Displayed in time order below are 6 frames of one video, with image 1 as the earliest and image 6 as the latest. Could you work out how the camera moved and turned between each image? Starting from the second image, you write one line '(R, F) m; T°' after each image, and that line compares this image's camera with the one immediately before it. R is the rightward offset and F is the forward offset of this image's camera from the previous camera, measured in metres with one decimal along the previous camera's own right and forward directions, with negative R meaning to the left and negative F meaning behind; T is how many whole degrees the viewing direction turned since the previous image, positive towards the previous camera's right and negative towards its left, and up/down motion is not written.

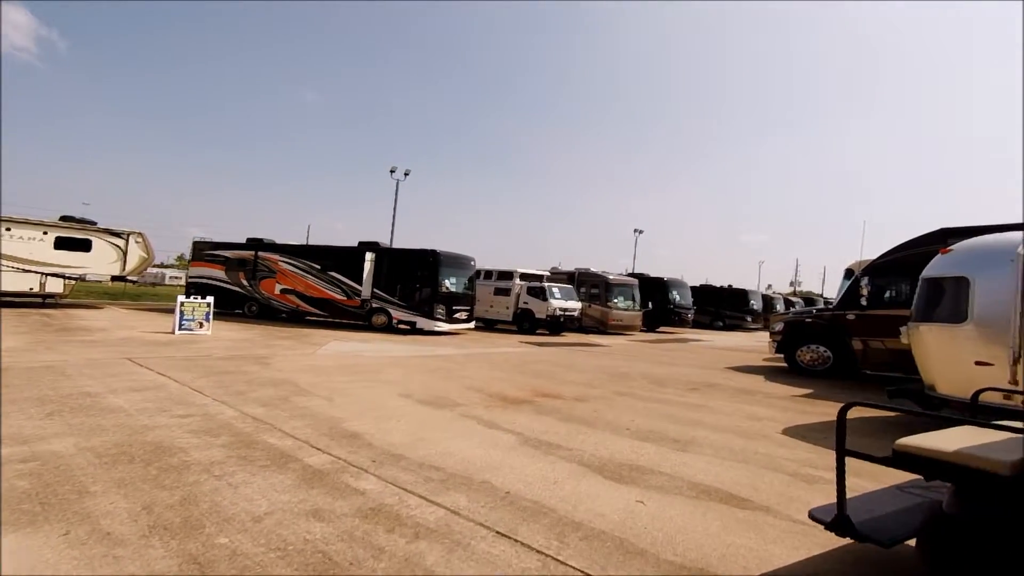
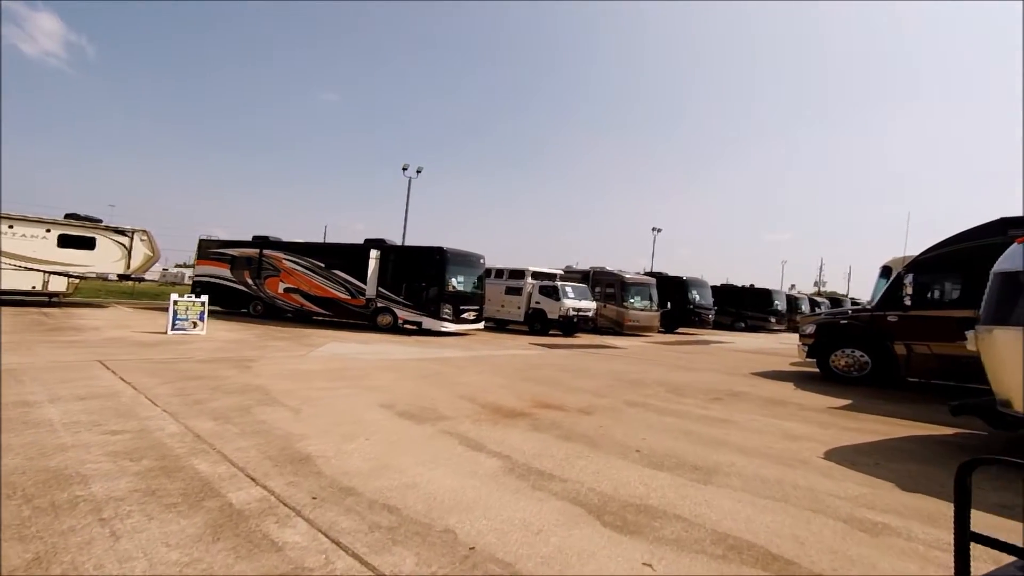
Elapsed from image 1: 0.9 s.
(+0.3, +1.0) m; -2°
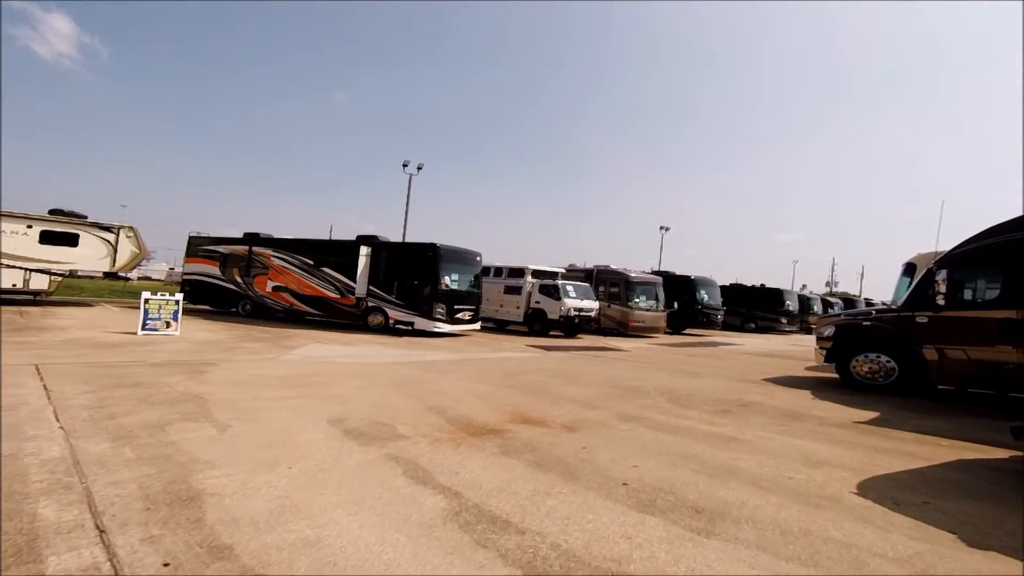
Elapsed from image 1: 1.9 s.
(+0.4, +1.1) m; -1°
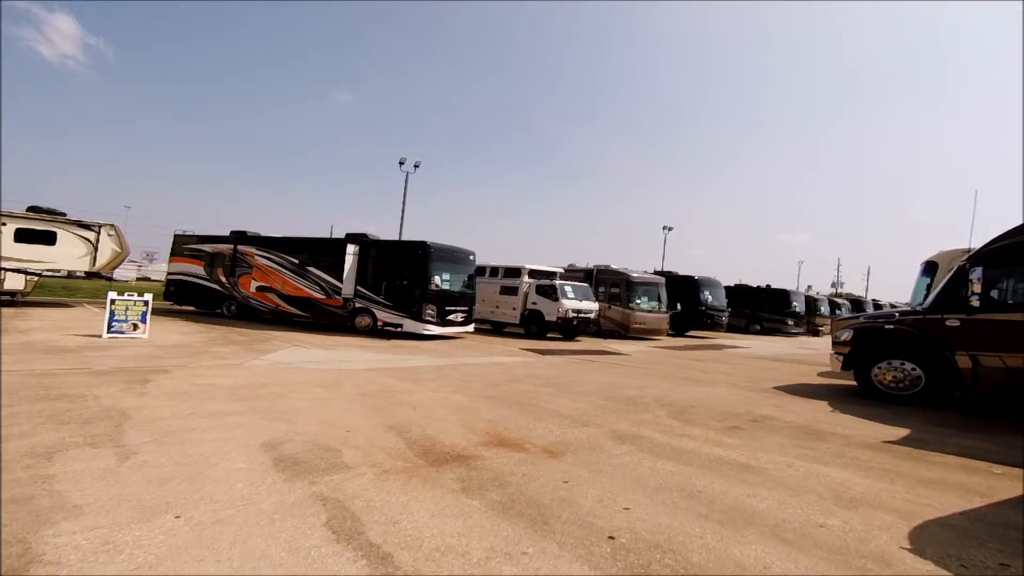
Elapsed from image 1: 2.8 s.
(+0.3, +1.0) m; 0°
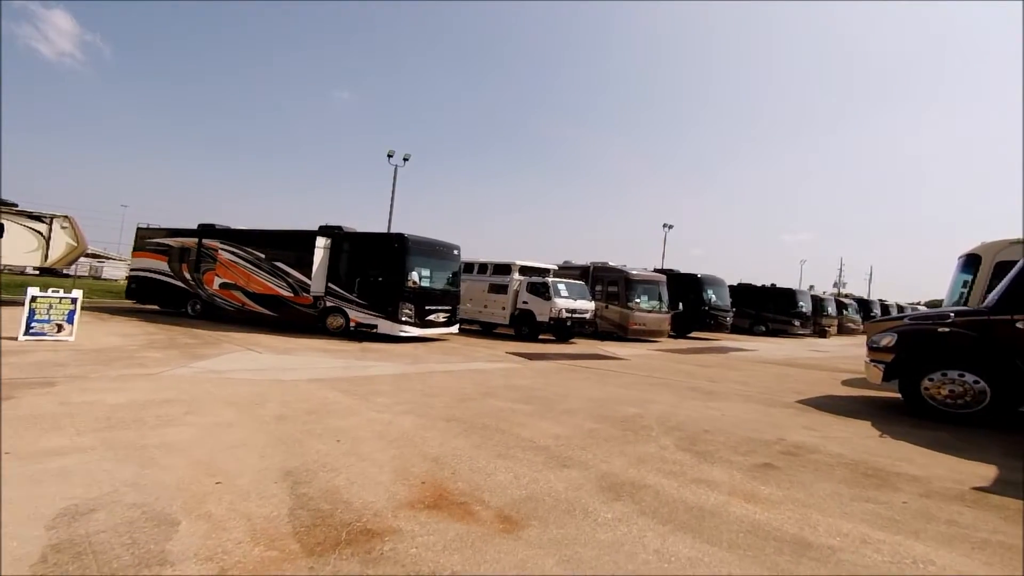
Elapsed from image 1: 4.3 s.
(+0.4, +1.8) m; 0°
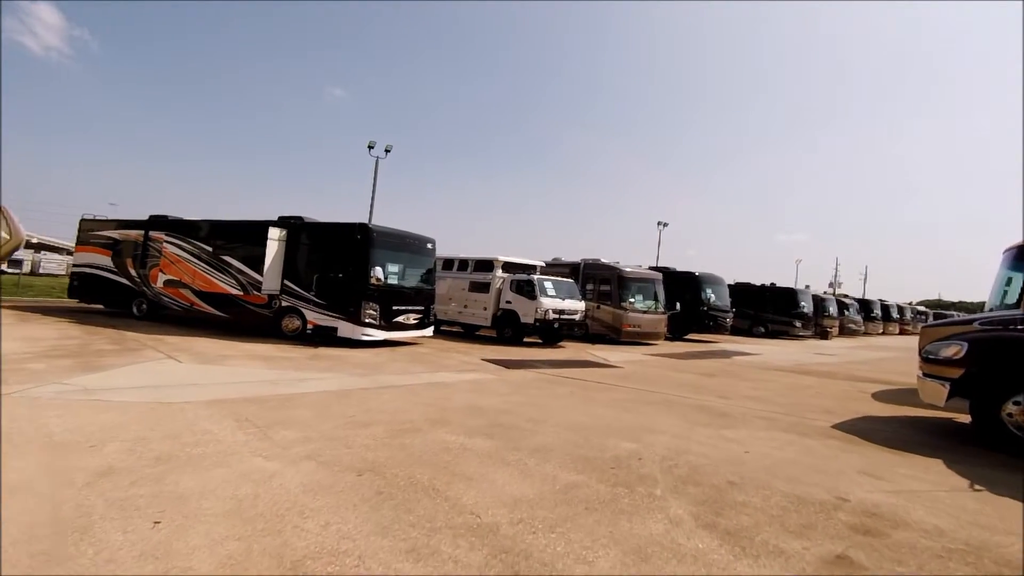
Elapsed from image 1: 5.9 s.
(+0.4, +2.0) m; +1°
